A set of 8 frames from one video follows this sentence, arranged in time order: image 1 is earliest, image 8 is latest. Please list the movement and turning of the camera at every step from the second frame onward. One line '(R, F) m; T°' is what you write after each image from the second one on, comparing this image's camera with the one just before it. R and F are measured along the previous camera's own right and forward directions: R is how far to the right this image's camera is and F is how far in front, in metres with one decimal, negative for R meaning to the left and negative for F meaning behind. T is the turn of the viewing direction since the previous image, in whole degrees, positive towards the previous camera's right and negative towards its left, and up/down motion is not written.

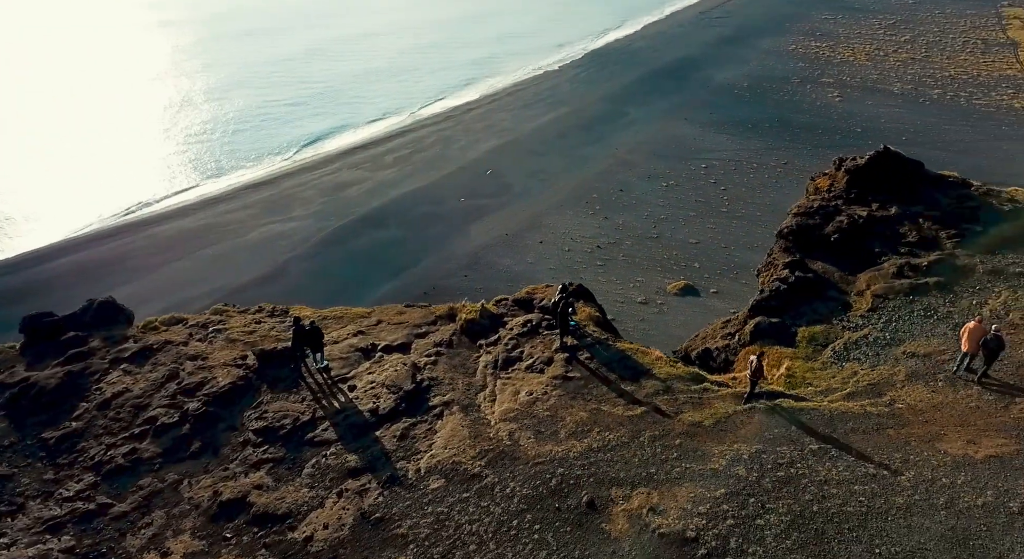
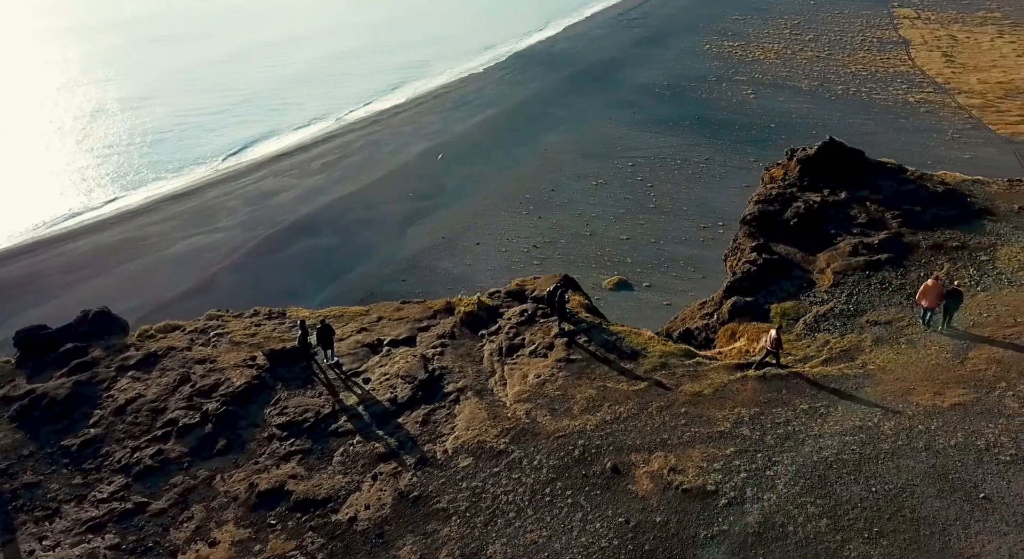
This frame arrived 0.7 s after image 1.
(-1.9, -1.2) m; +5°
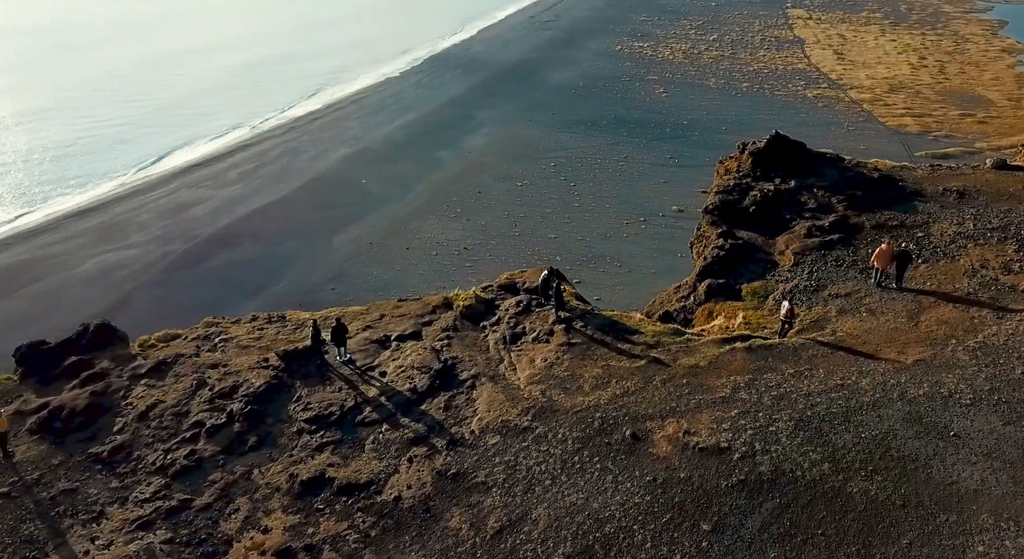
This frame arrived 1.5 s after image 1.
(-2.3, -1.4) m; +6°
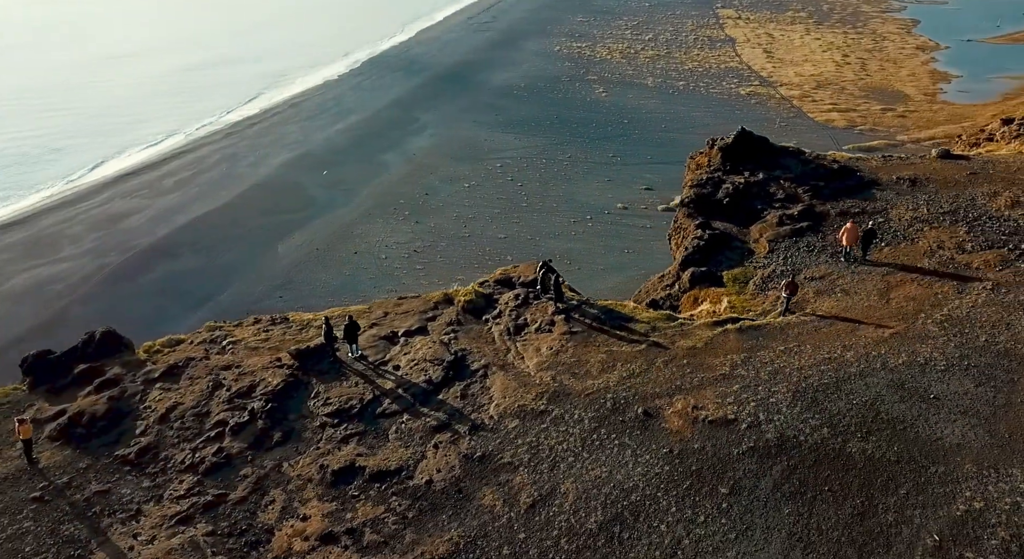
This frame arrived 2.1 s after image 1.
(-1.8, -1.1) m; +4°
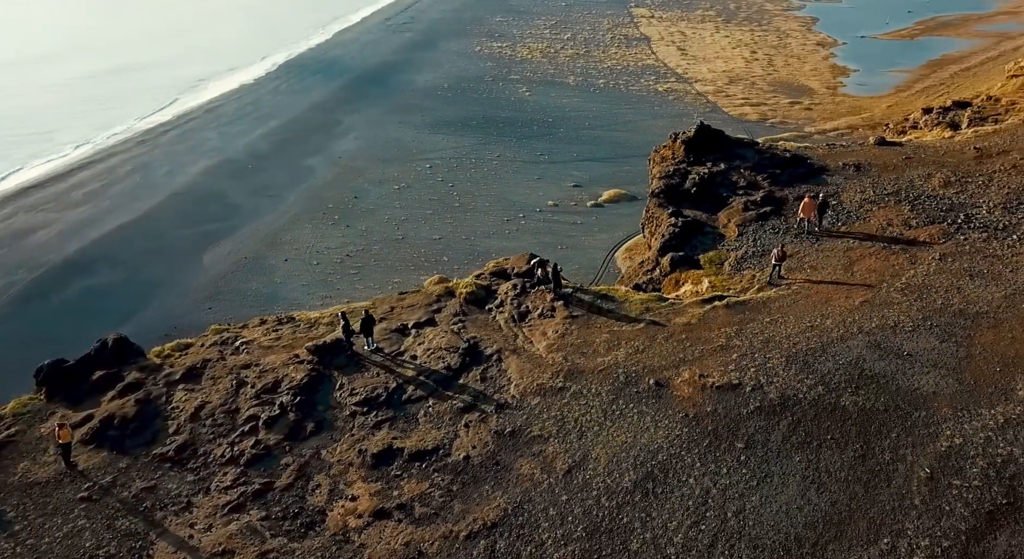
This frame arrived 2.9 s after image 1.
(-2.5, -1.4) m; +6°
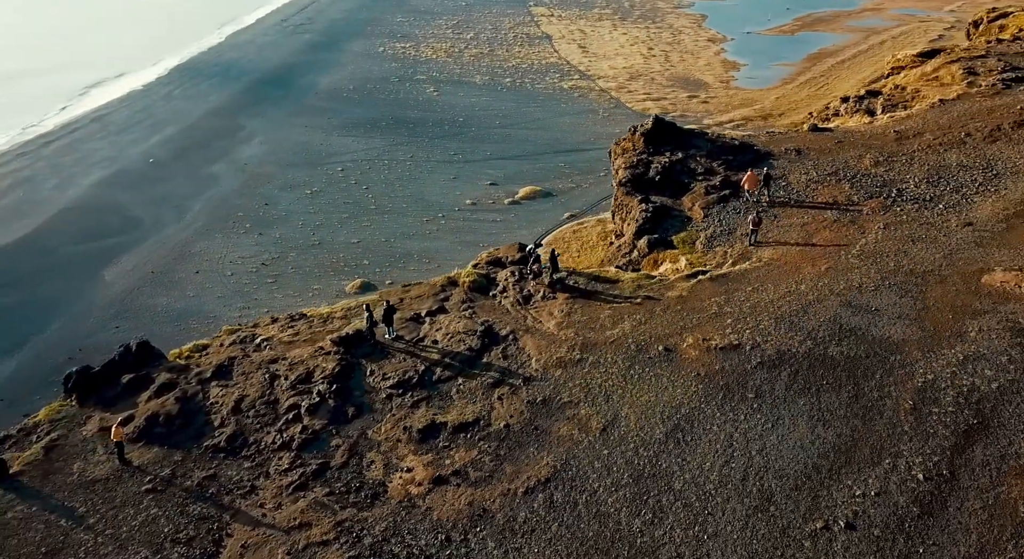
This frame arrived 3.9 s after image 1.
(-3.3, -1.8) m; +7°
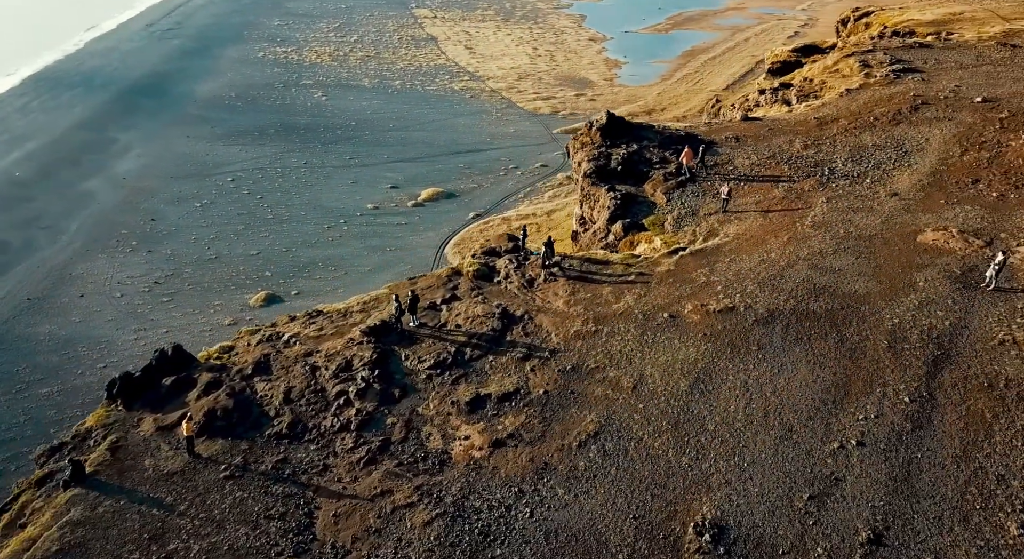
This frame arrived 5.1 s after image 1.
(-4.2, -2.1) m; +8°
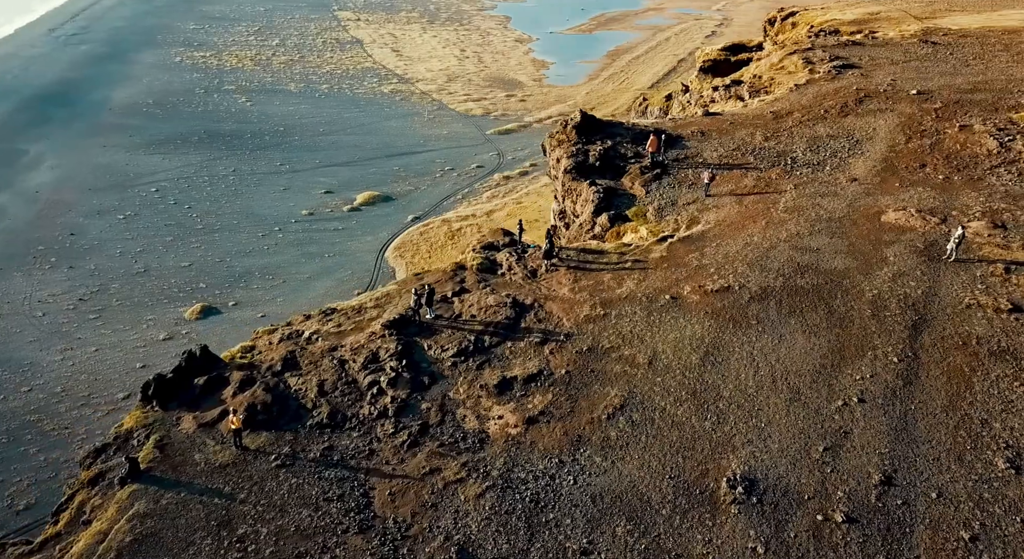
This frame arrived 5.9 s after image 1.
(-2.9, -1.4) m; +5°
